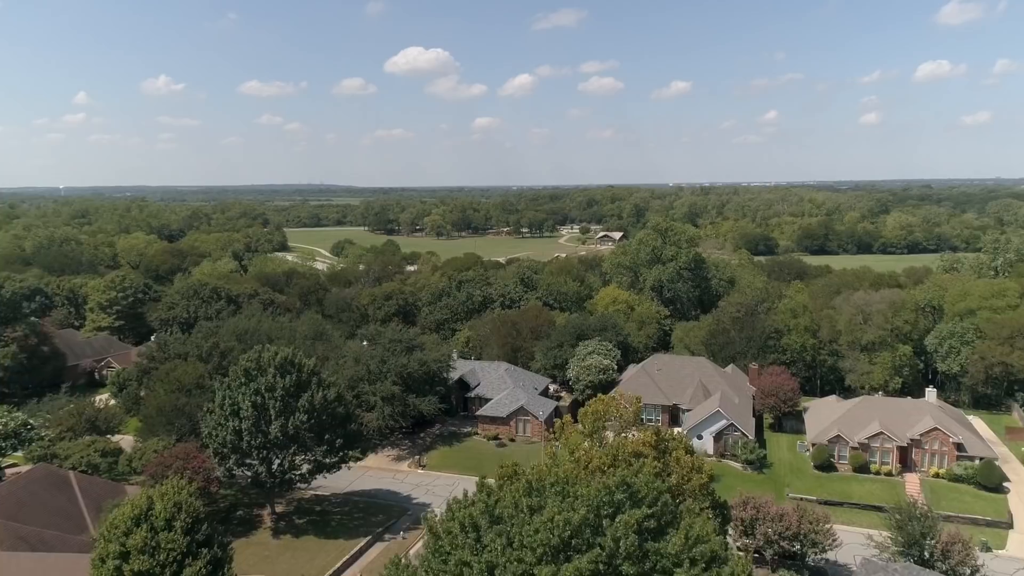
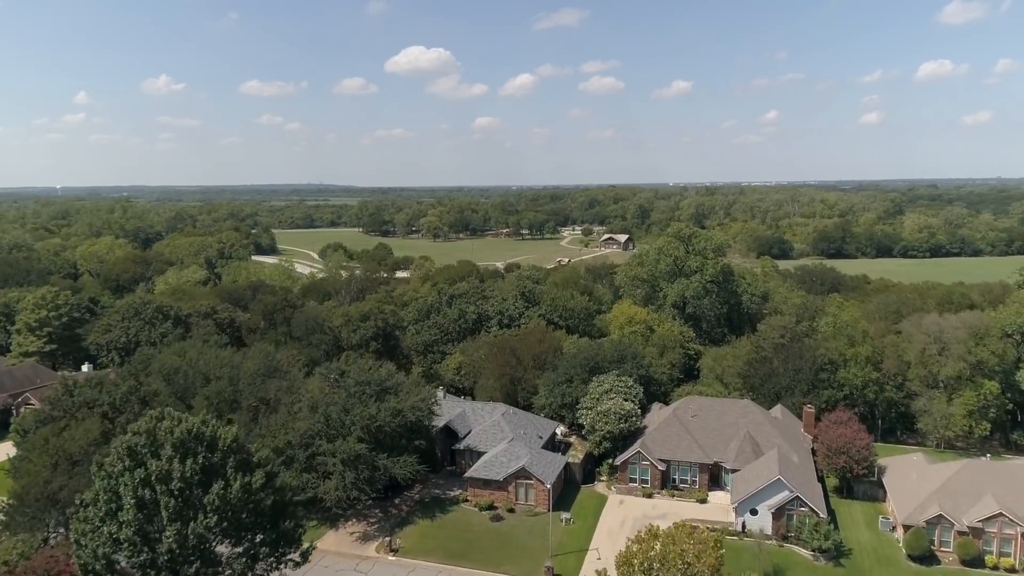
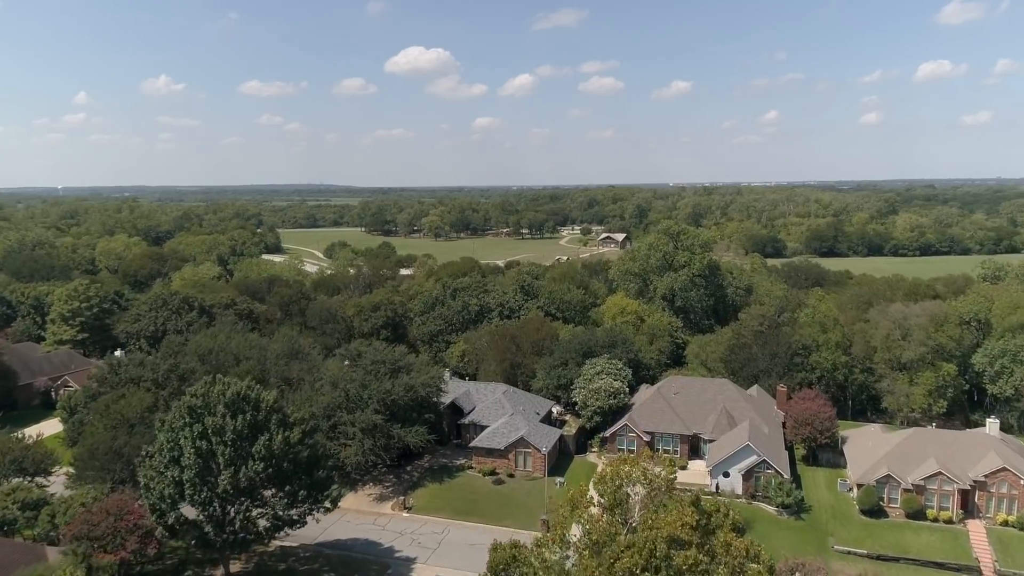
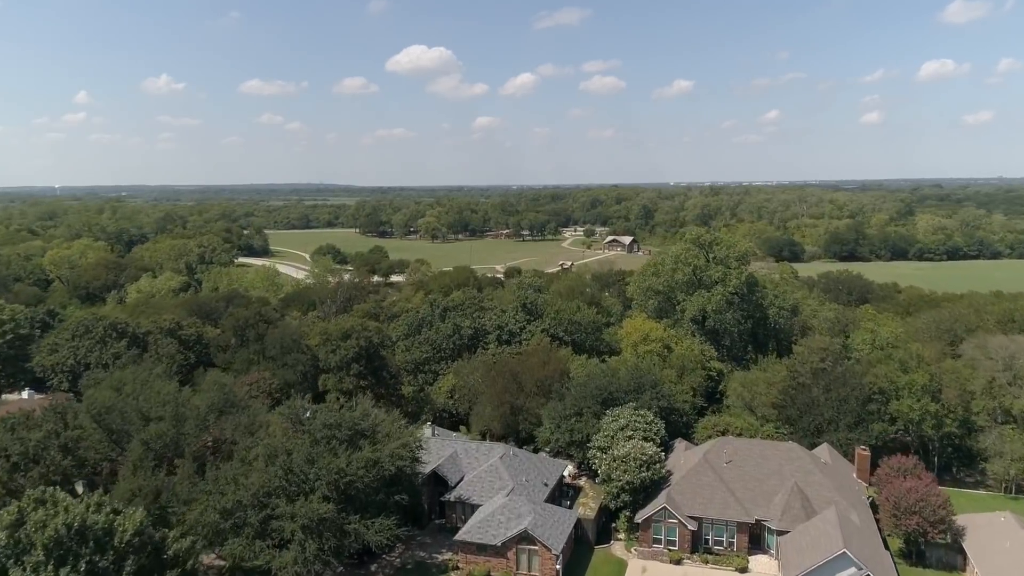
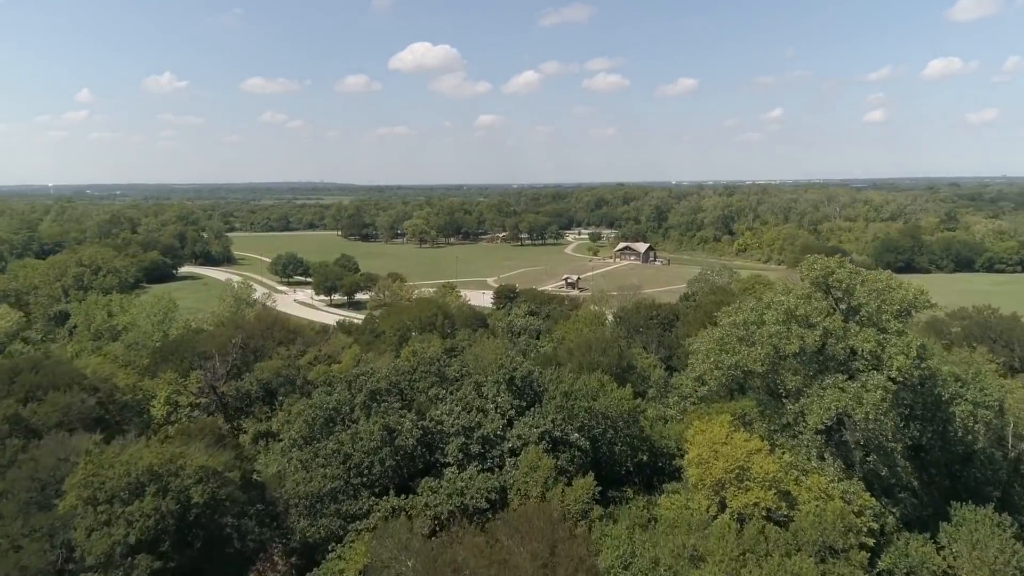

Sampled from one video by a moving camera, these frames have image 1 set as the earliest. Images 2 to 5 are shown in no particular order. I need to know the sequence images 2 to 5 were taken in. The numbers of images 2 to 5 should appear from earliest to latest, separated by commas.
3, 2, 4, 5
